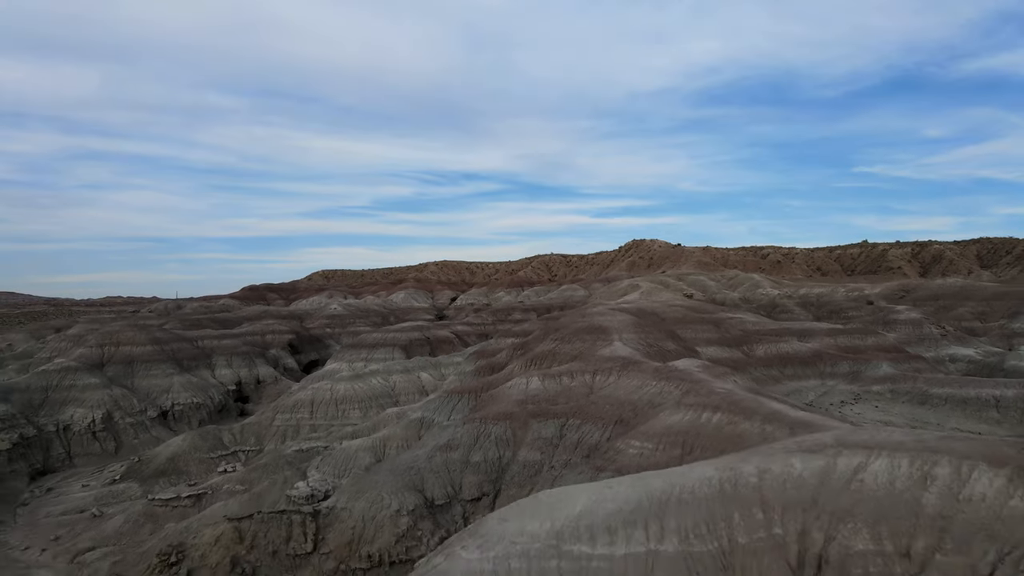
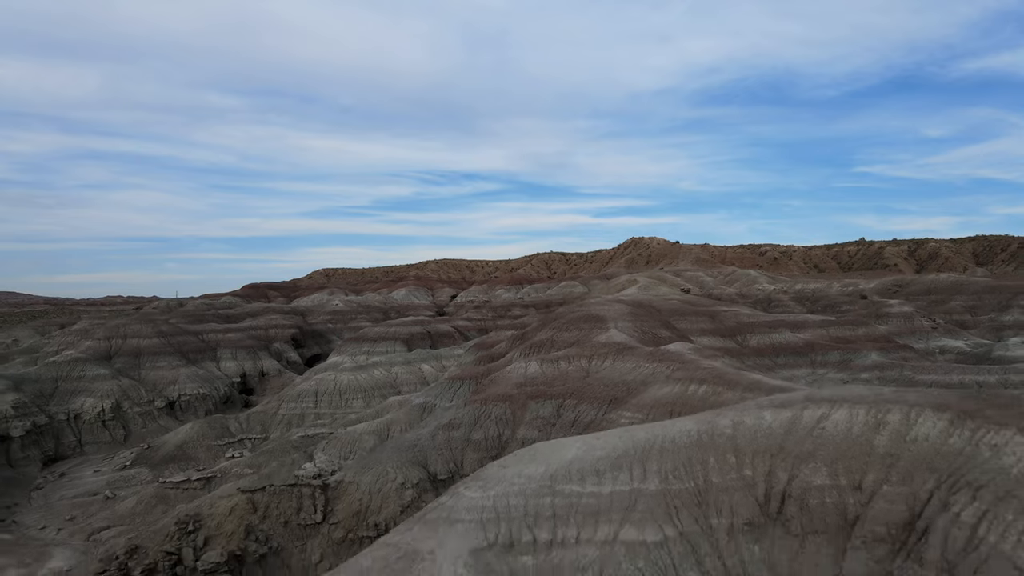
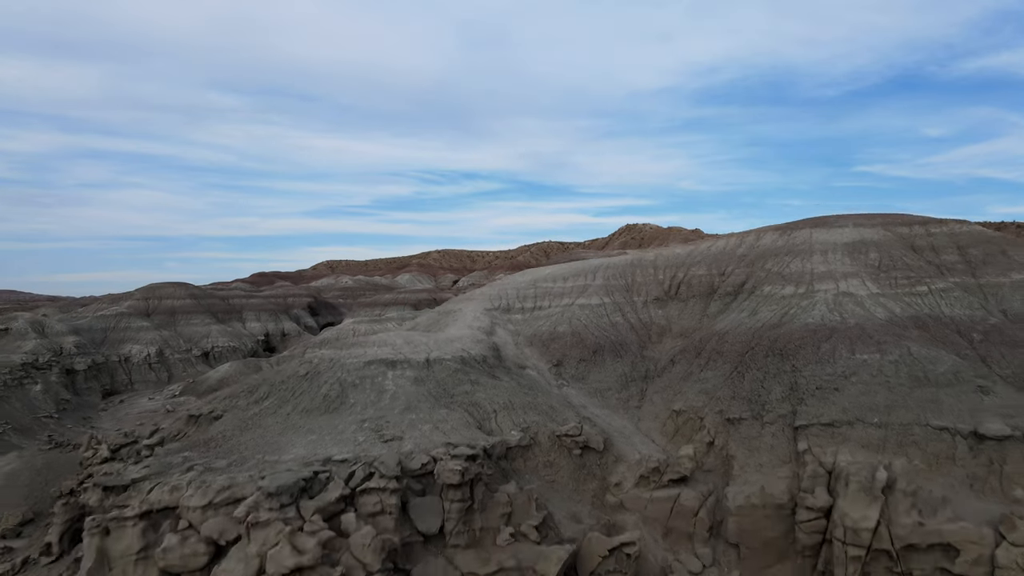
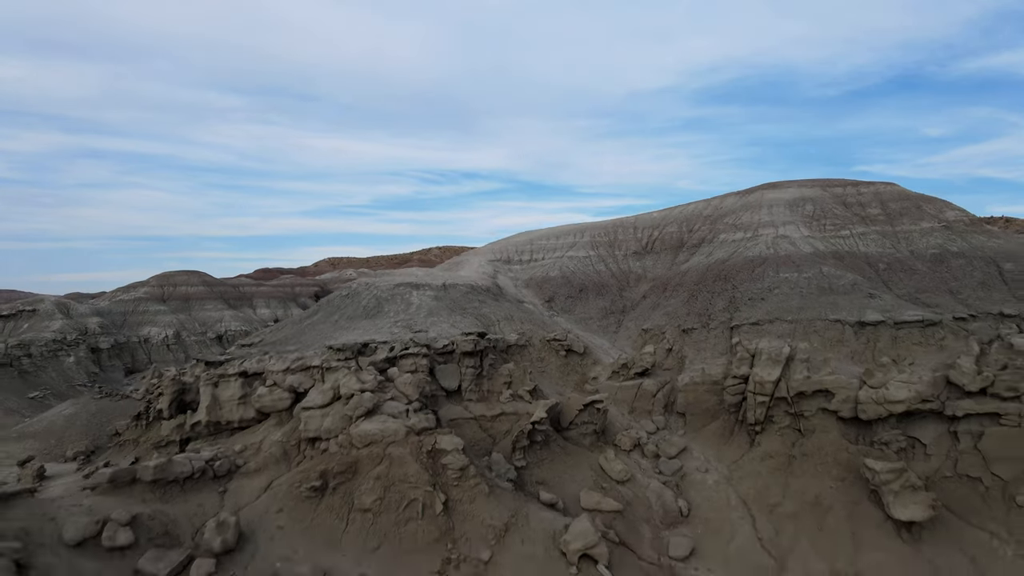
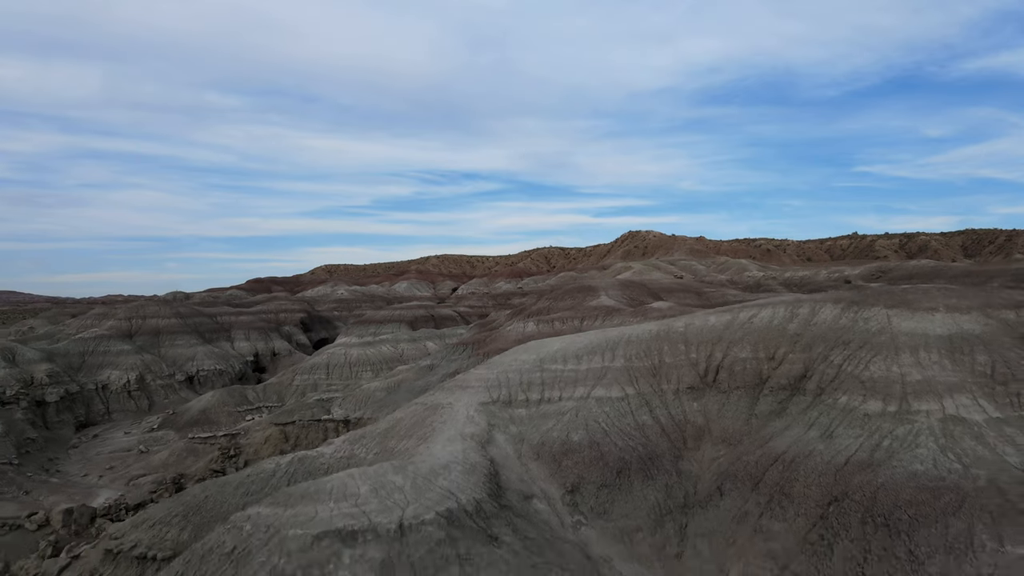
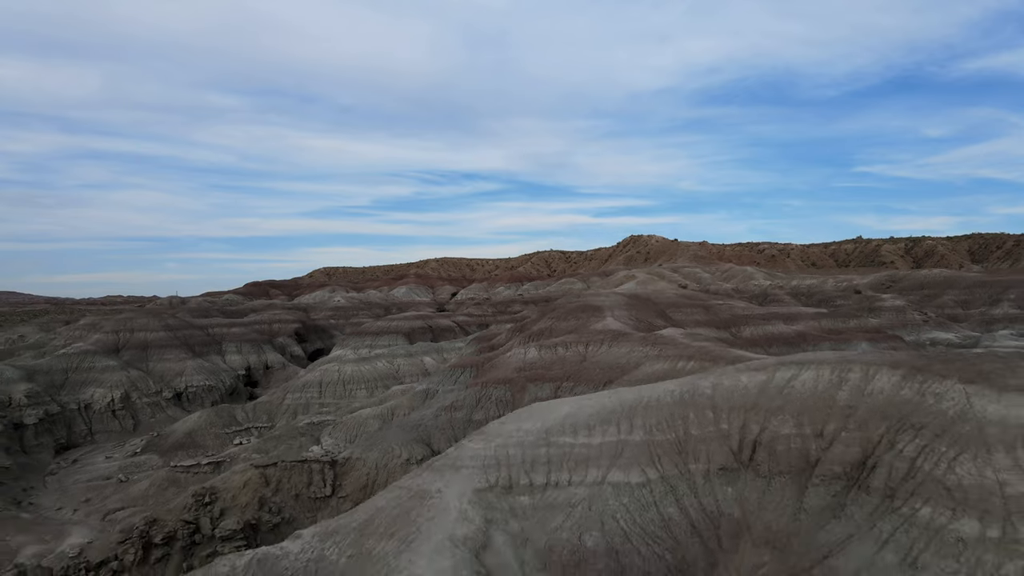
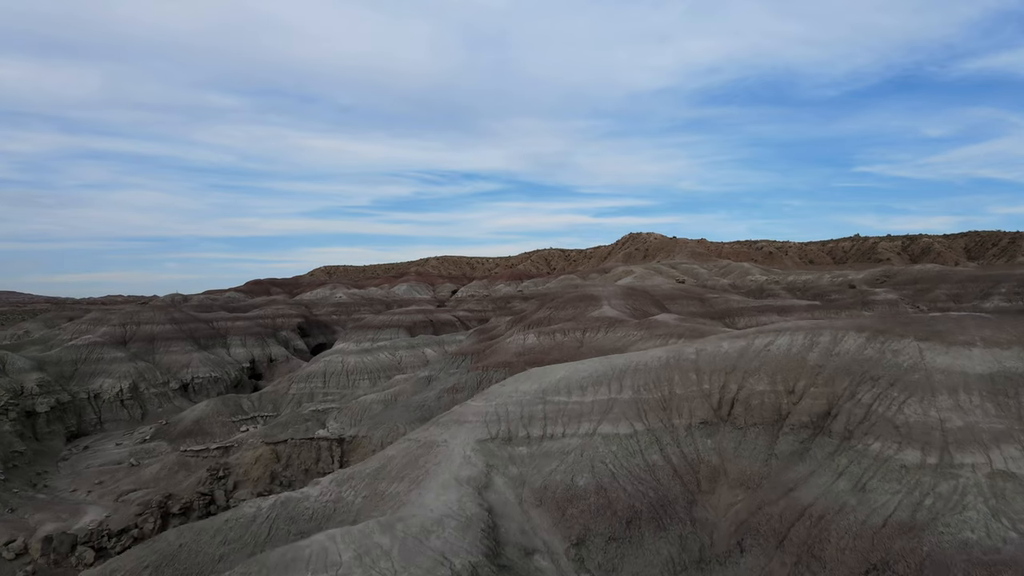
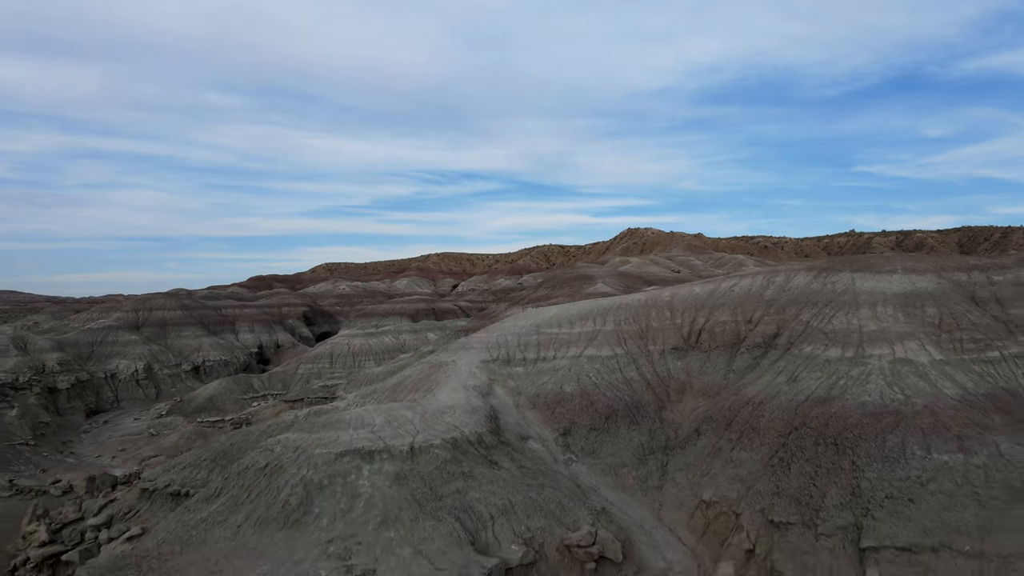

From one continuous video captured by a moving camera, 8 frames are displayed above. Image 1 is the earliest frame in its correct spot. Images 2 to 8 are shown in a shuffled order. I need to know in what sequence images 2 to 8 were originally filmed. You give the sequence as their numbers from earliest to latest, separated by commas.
2, 6, 7, 5, 8, 3, 4
